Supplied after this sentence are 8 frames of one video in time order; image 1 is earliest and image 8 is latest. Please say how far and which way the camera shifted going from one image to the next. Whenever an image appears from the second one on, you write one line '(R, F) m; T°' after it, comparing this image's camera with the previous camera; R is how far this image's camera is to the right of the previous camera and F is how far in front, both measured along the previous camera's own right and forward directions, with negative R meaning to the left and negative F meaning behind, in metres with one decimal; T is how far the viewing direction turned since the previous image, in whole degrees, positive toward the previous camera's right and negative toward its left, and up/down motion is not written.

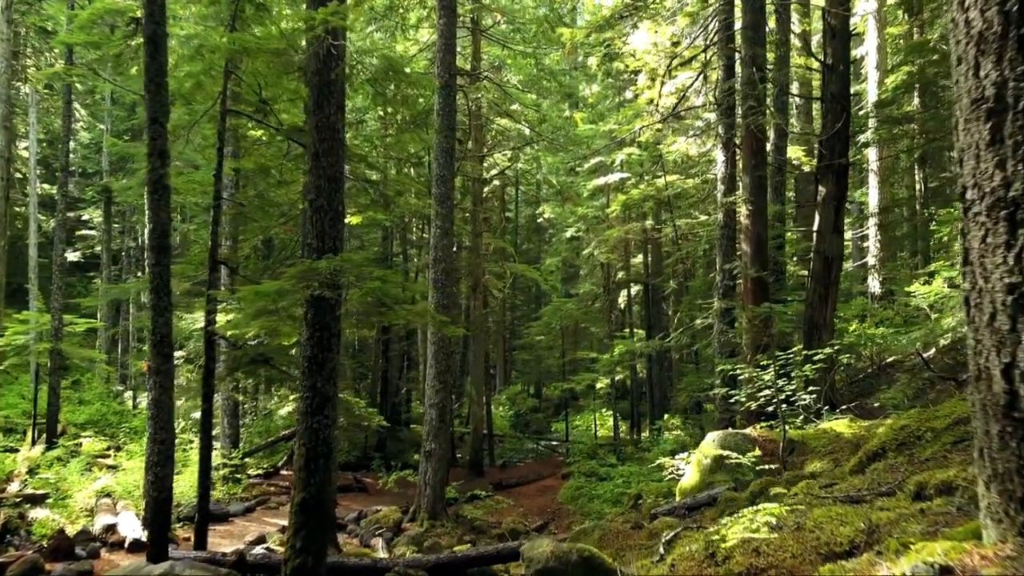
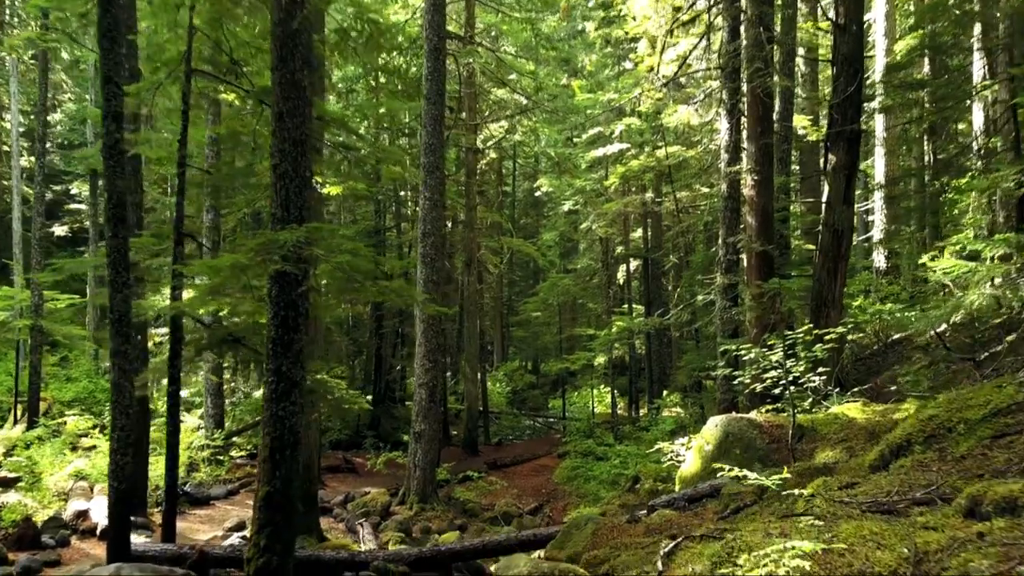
(+0.1, +0.6) m; 0°
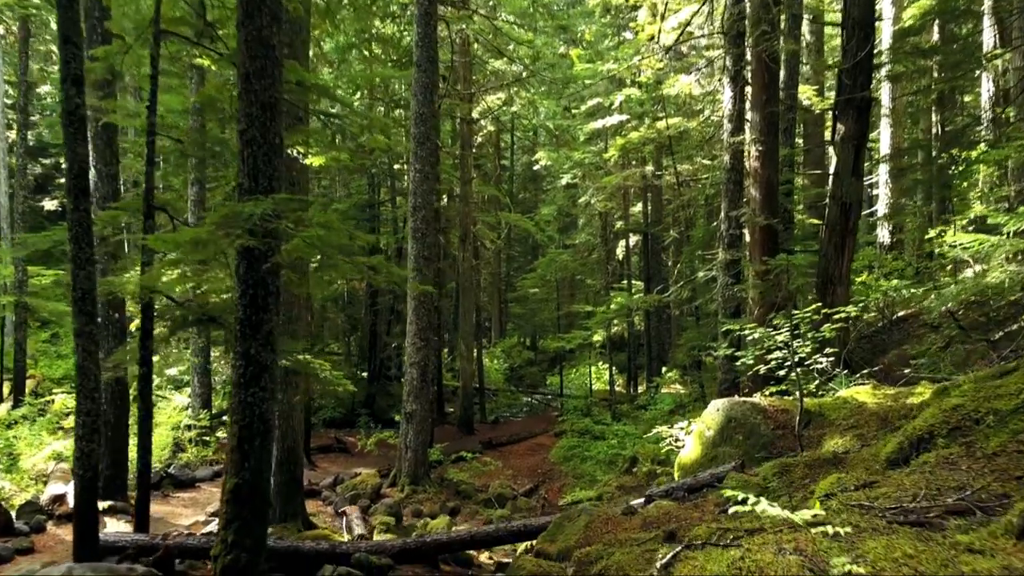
(+0.1, +0.4) m; 0°
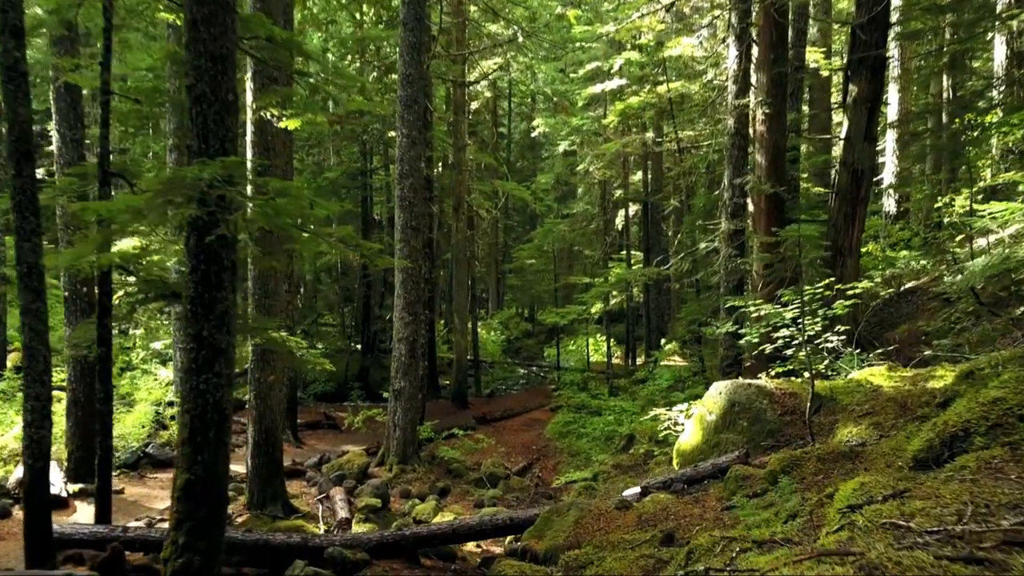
(+0.1, +0.5) m; 0°
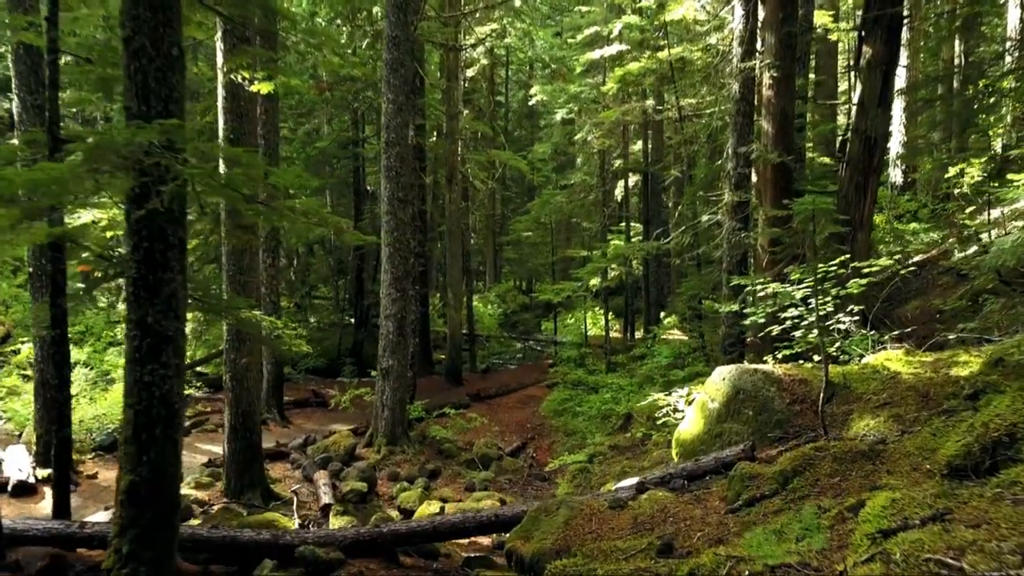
(+0.1, +0.5) m; 0°
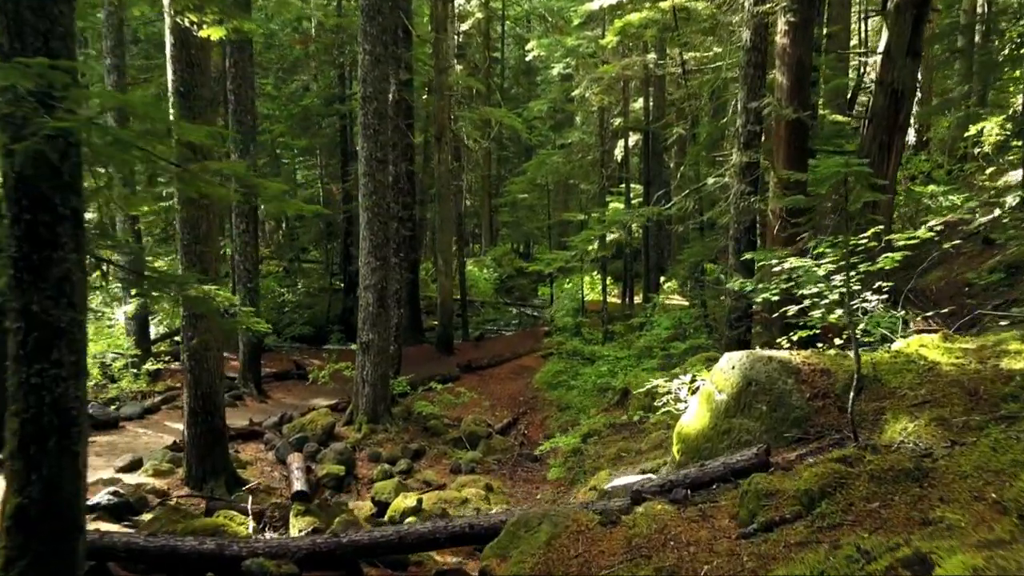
(+0.1, +0.8) m; 0°
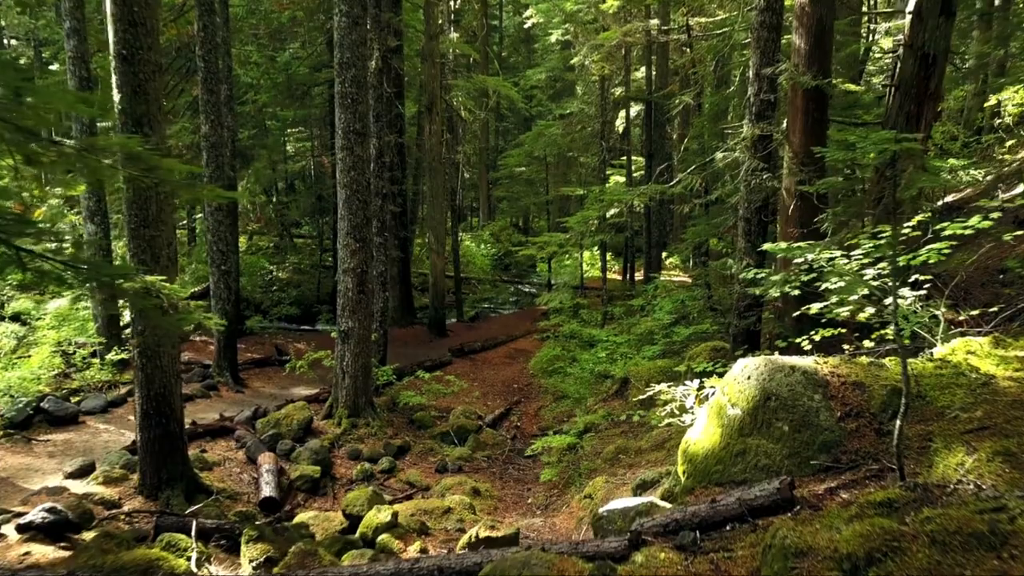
(+0.1, +0.7) m; 0°
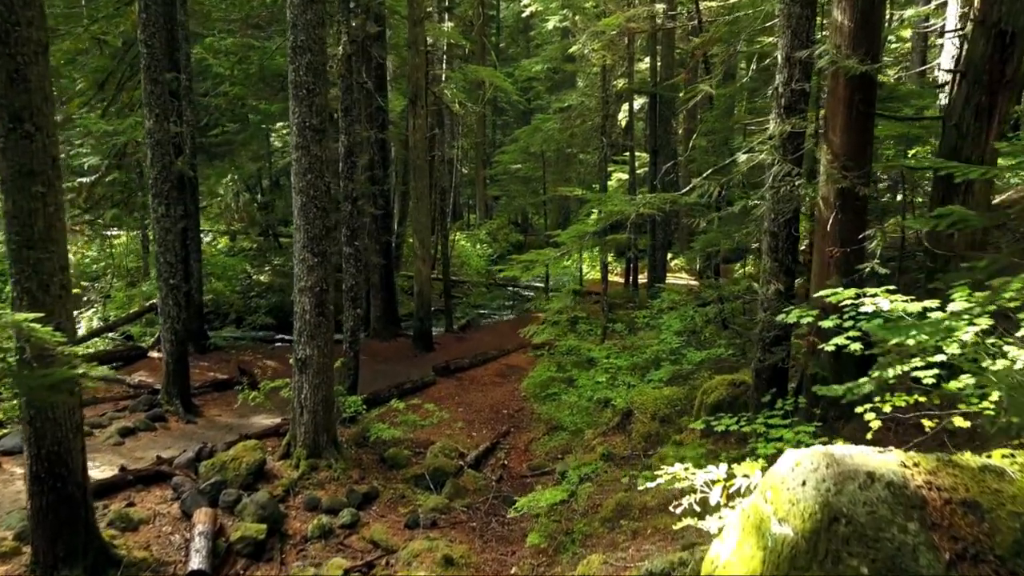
(+0.2, +1.3) m; 0°
